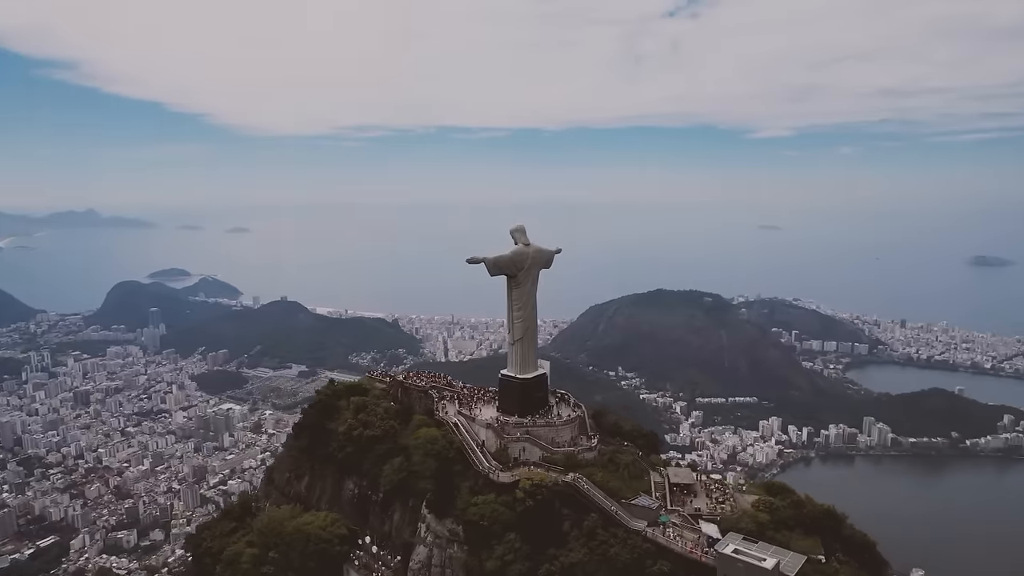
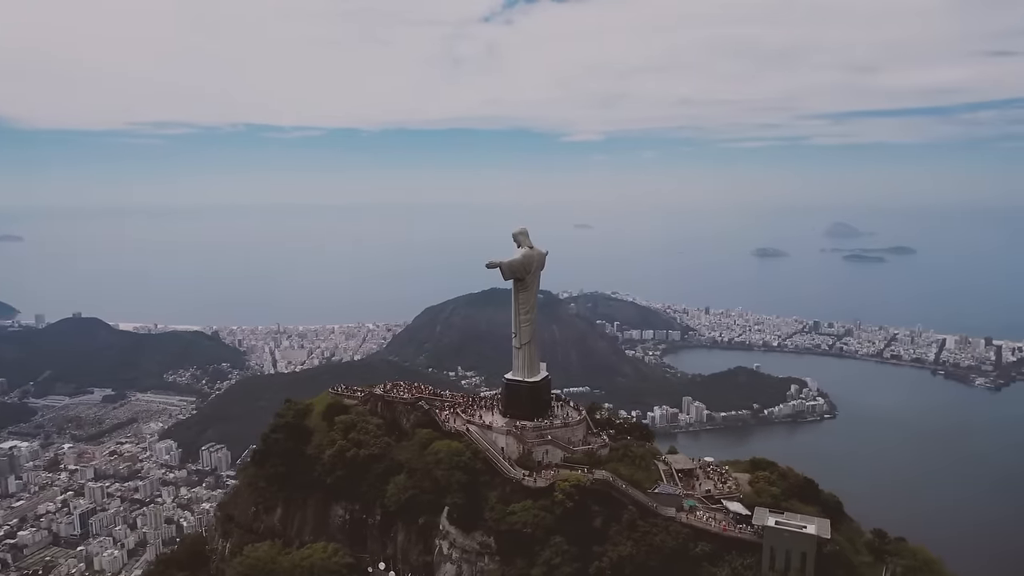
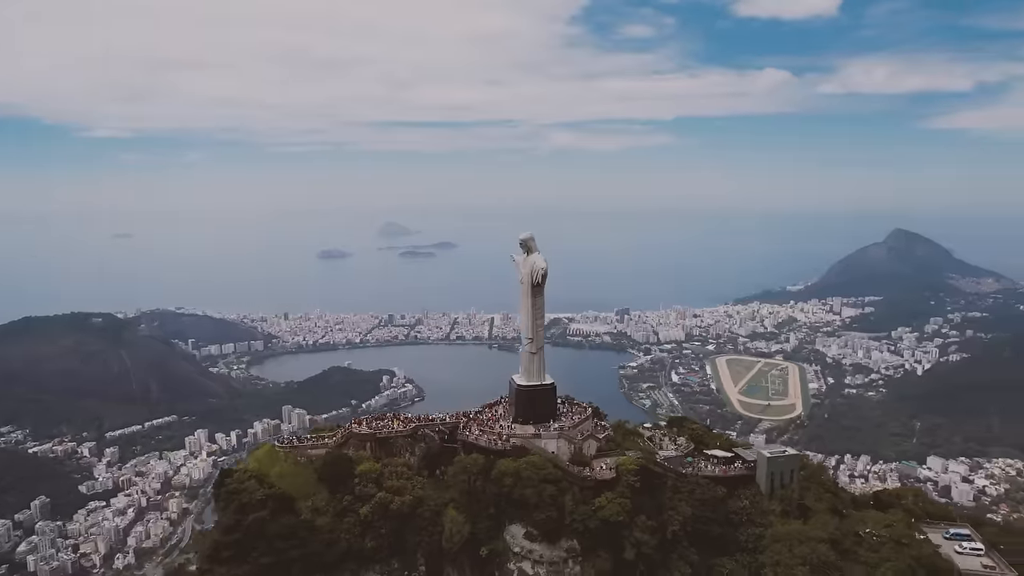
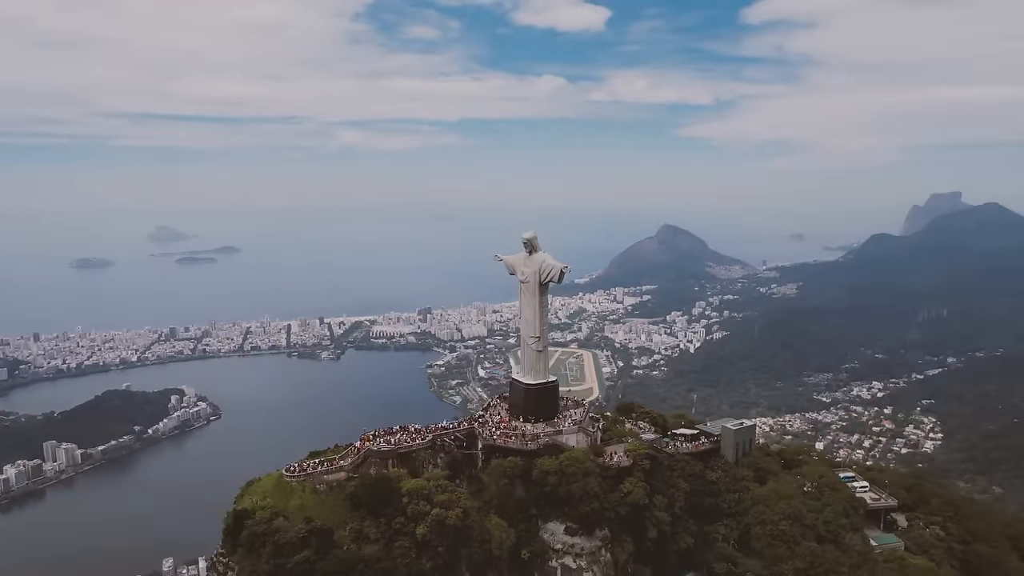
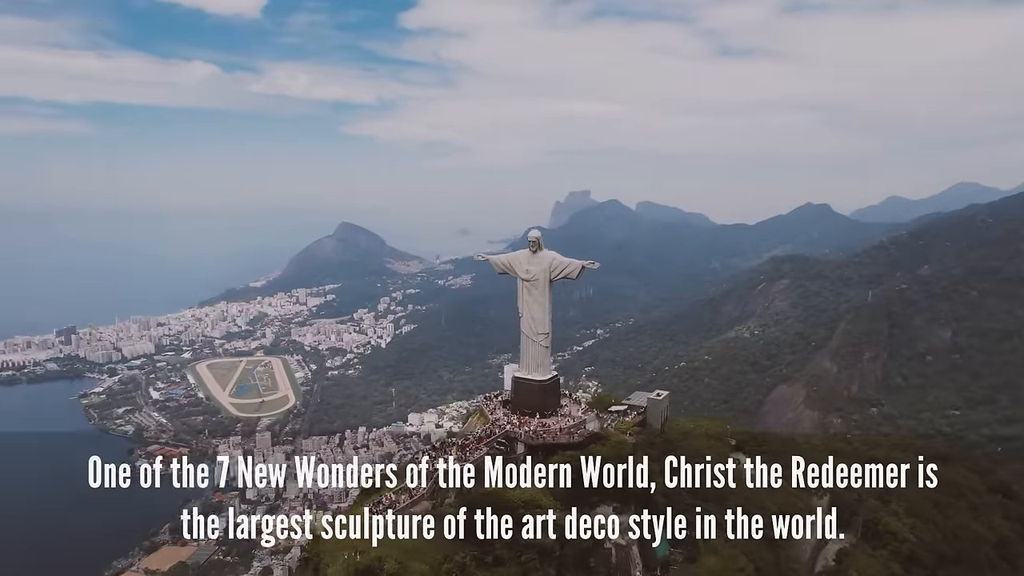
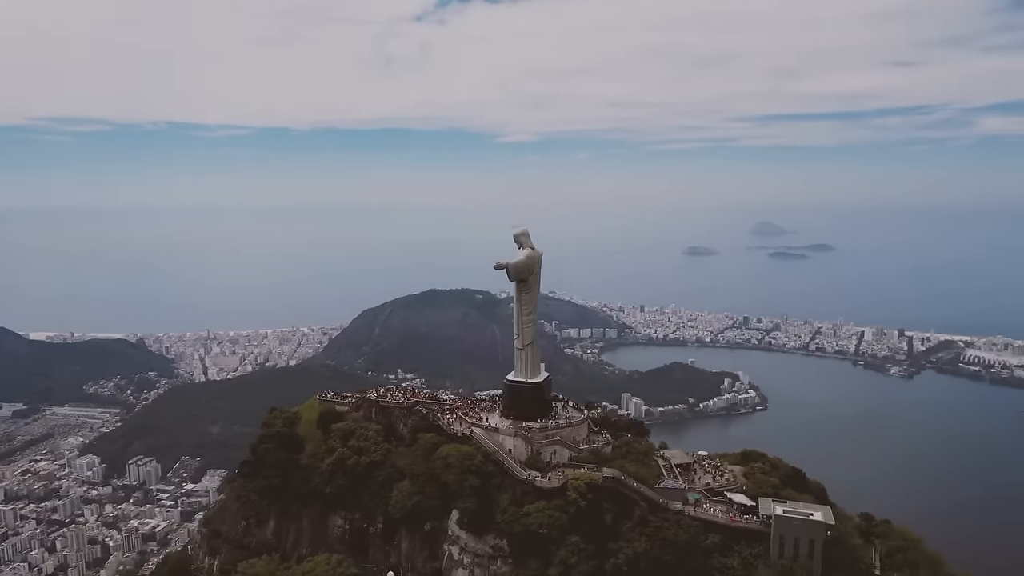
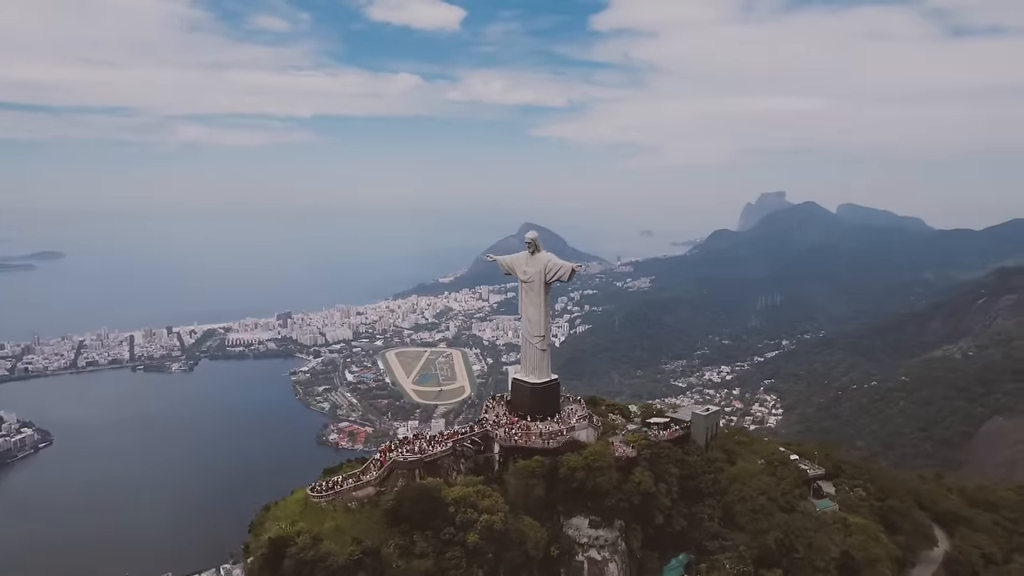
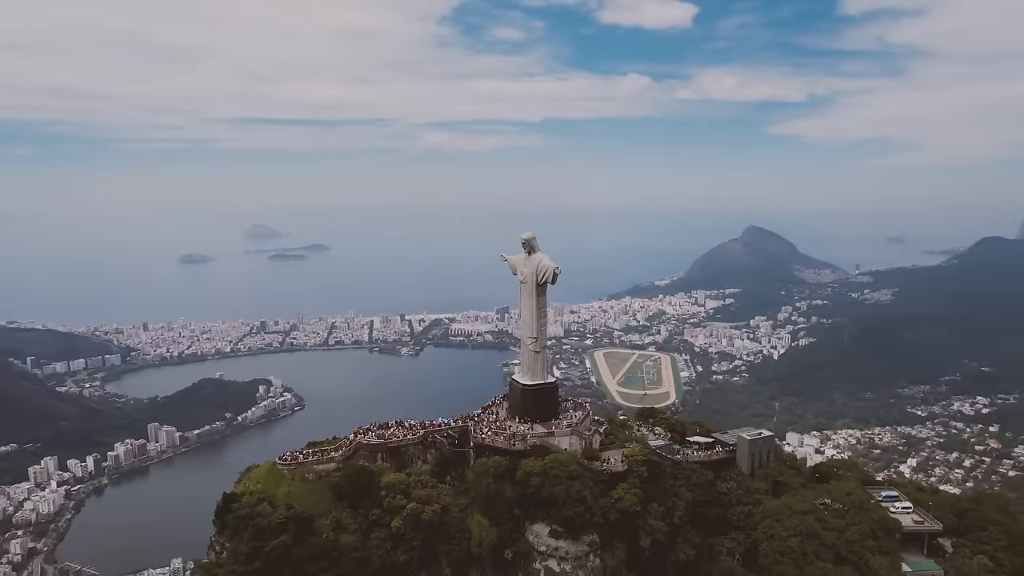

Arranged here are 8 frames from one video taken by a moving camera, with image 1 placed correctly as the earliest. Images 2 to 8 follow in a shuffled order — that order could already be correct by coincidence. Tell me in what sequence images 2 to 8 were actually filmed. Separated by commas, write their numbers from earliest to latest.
2, 6, 3, 8, 4, 7, 5
